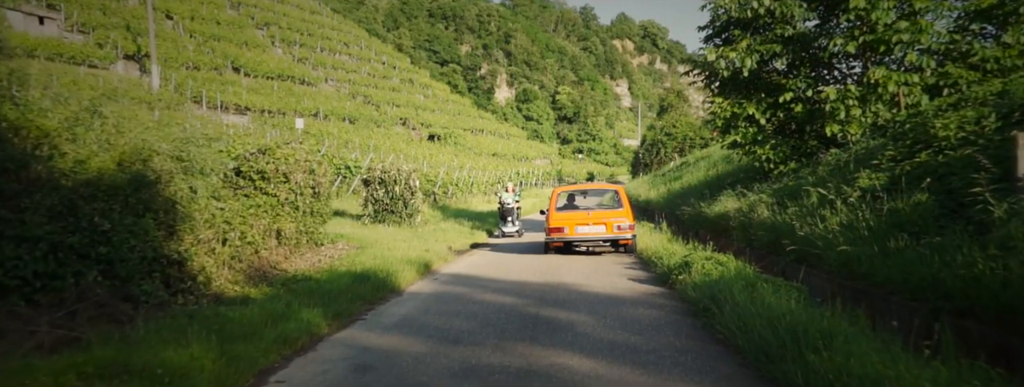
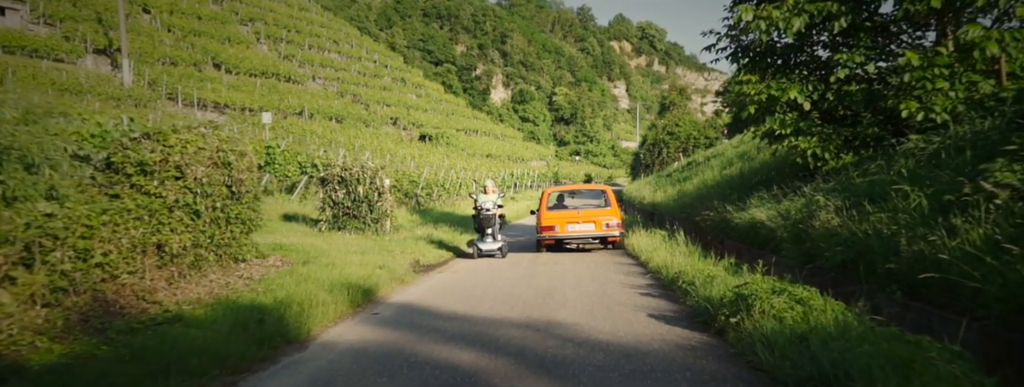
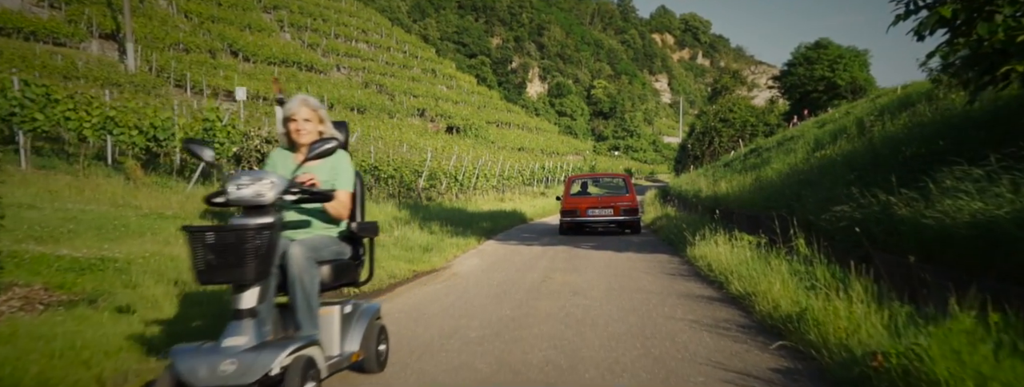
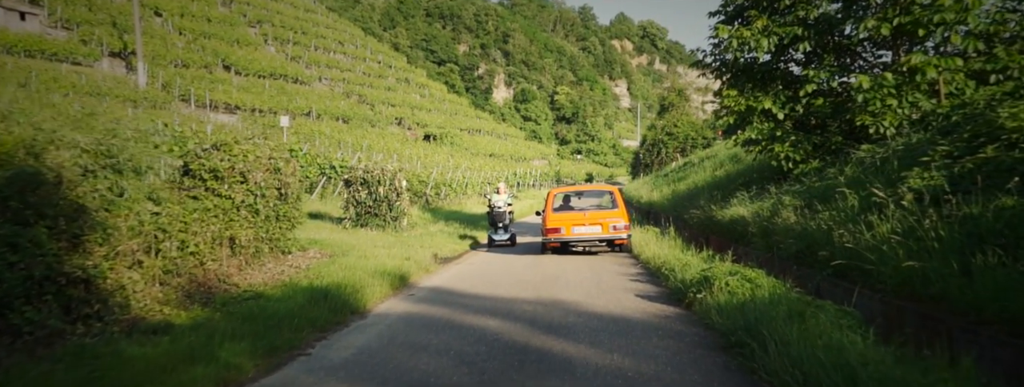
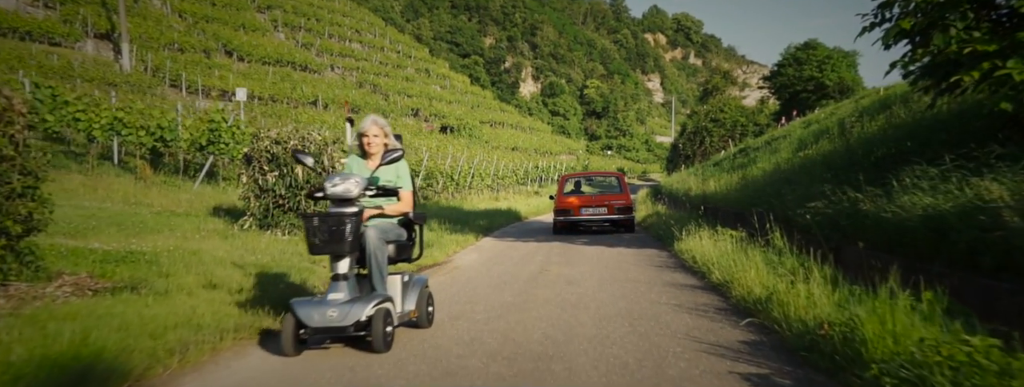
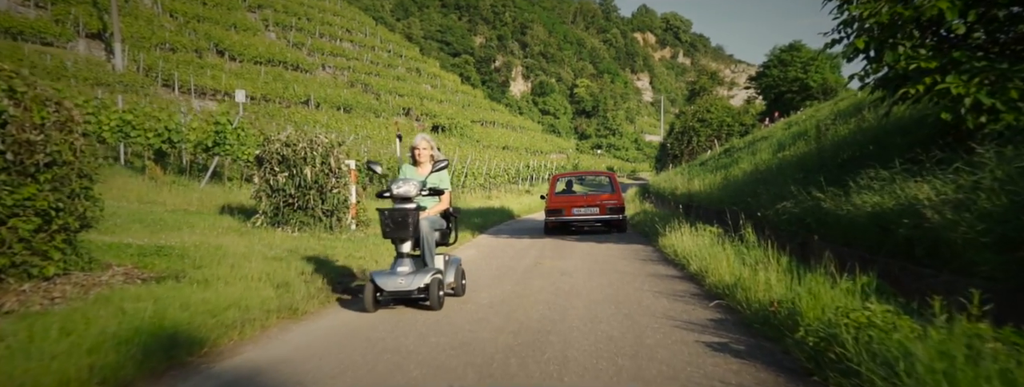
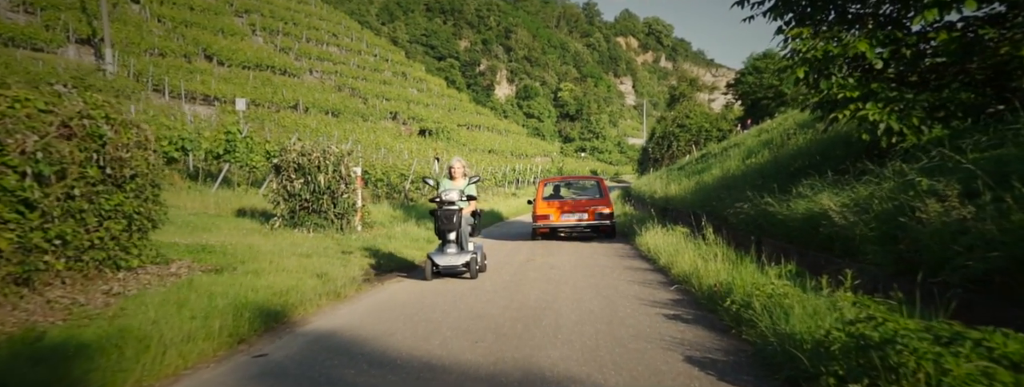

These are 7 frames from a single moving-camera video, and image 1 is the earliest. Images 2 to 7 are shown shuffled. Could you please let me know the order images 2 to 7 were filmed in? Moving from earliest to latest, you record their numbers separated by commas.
4, 2, 7, 6, 5, 3
